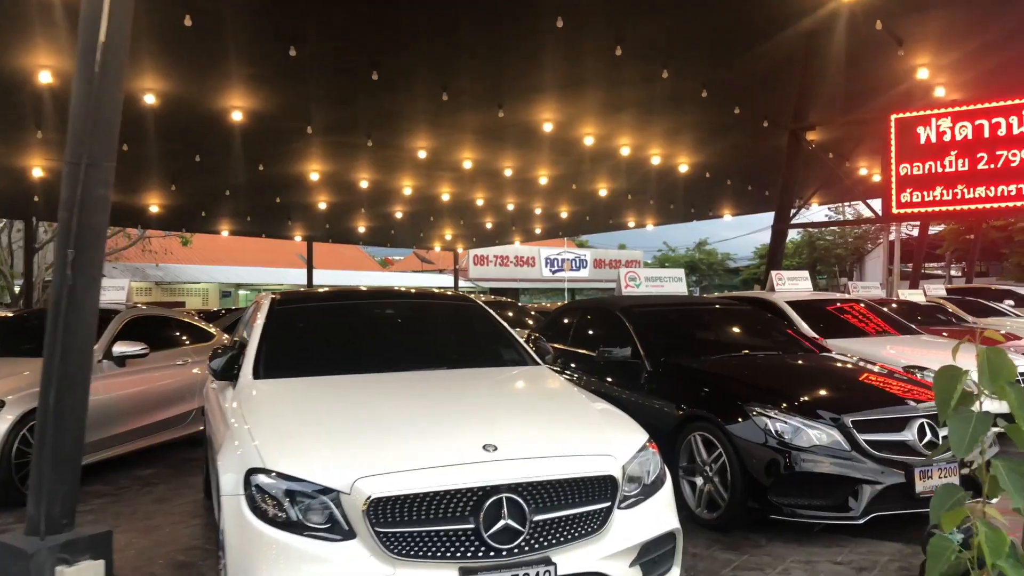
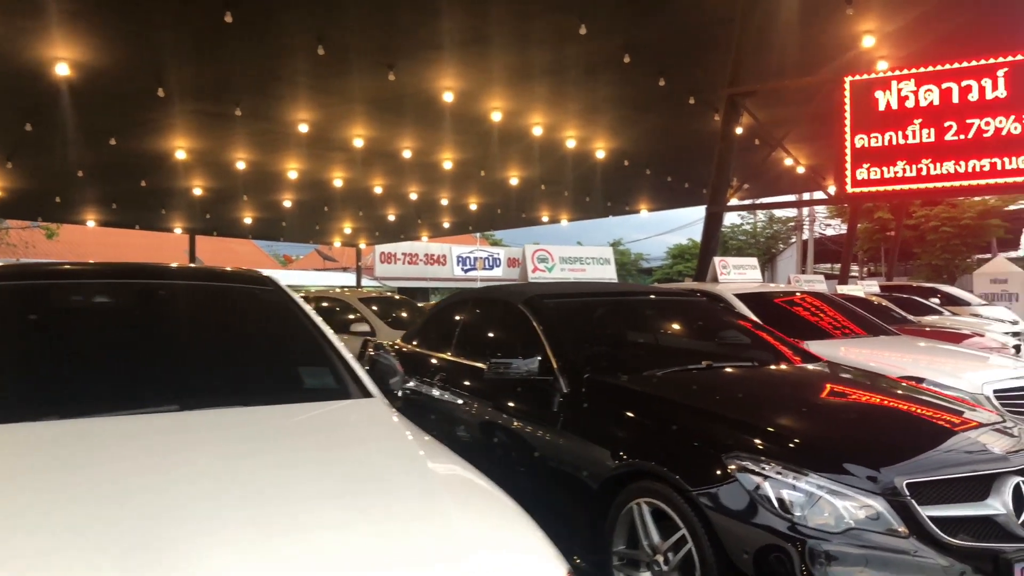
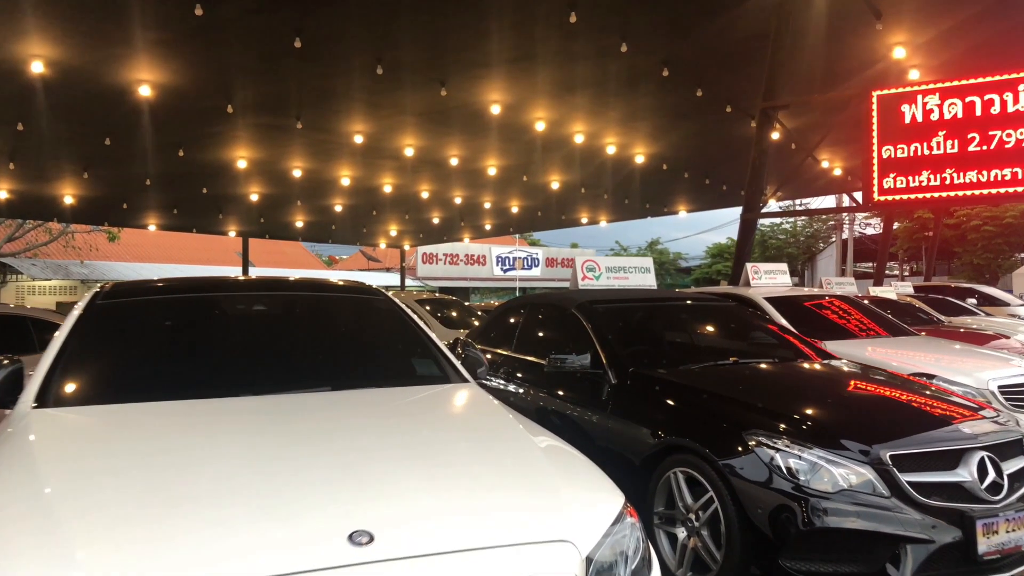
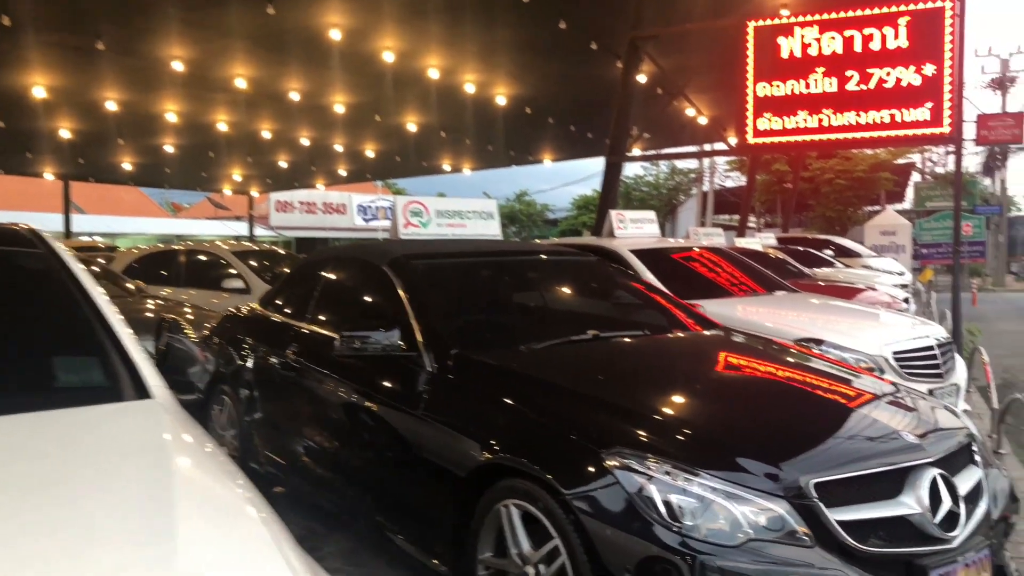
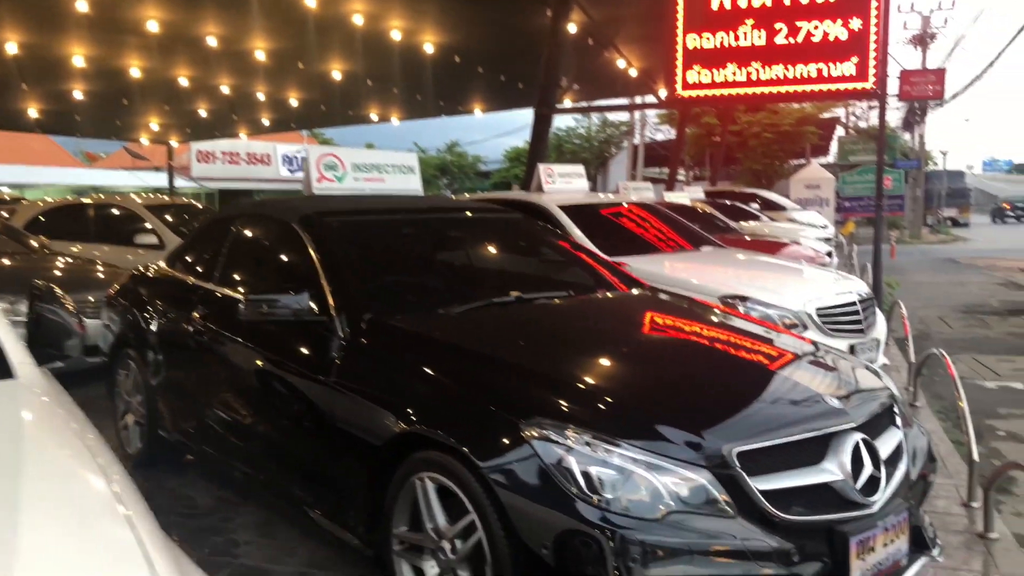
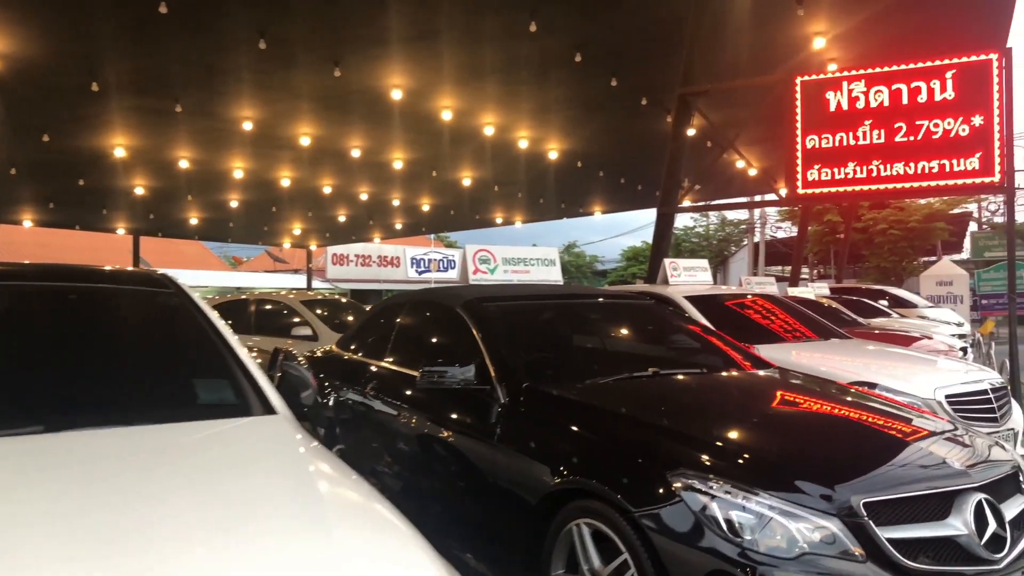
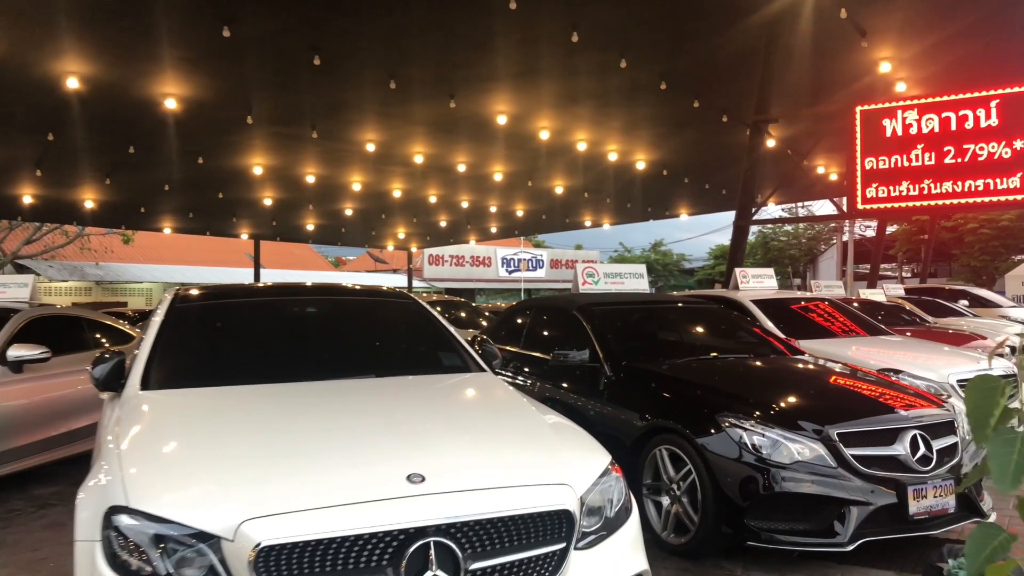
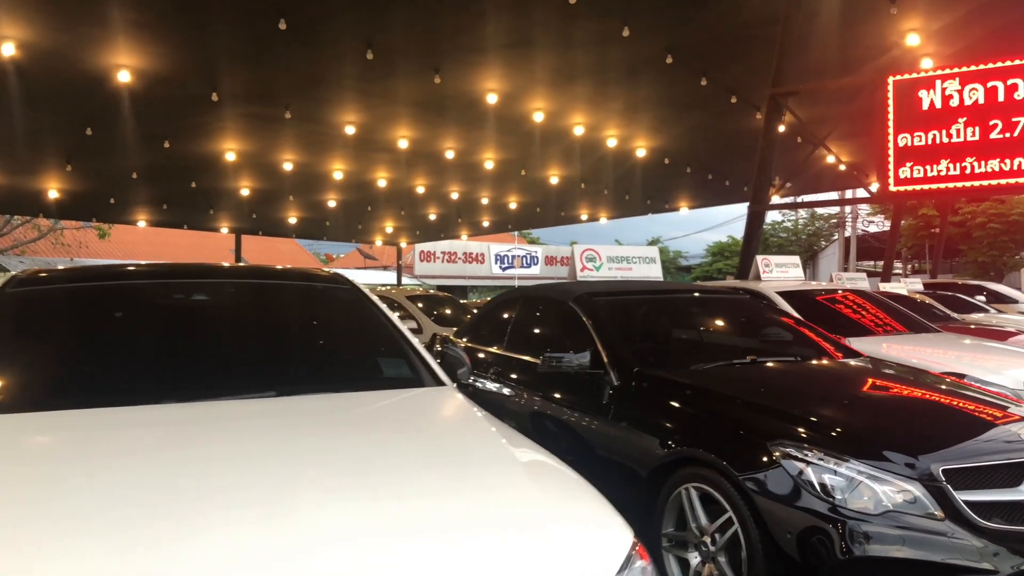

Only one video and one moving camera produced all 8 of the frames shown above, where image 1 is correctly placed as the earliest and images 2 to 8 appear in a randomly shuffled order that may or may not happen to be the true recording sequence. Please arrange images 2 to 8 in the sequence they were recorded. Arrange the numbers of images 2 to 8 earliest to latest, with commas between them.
7, 3, 8, 2, 6, 4, 5
